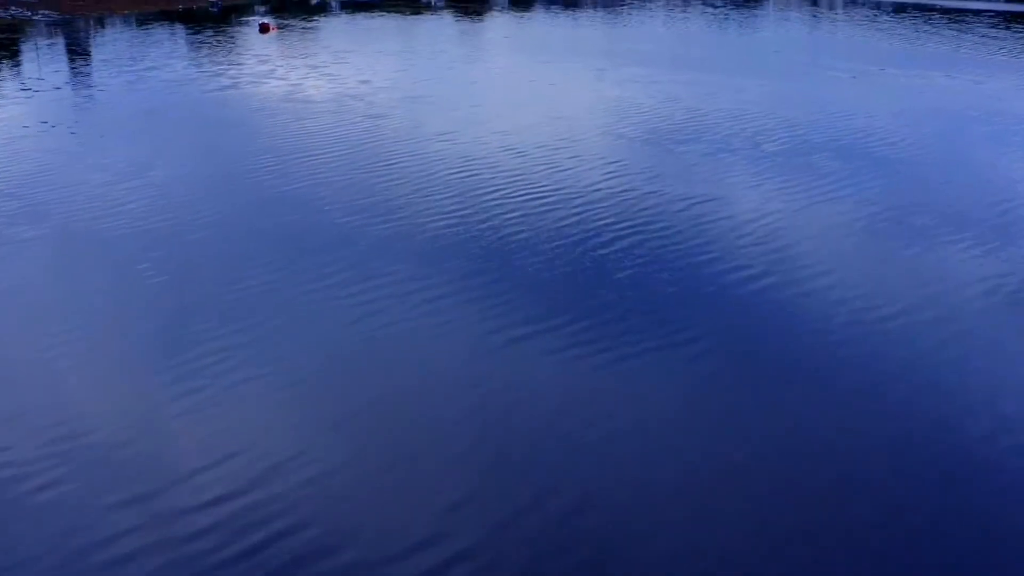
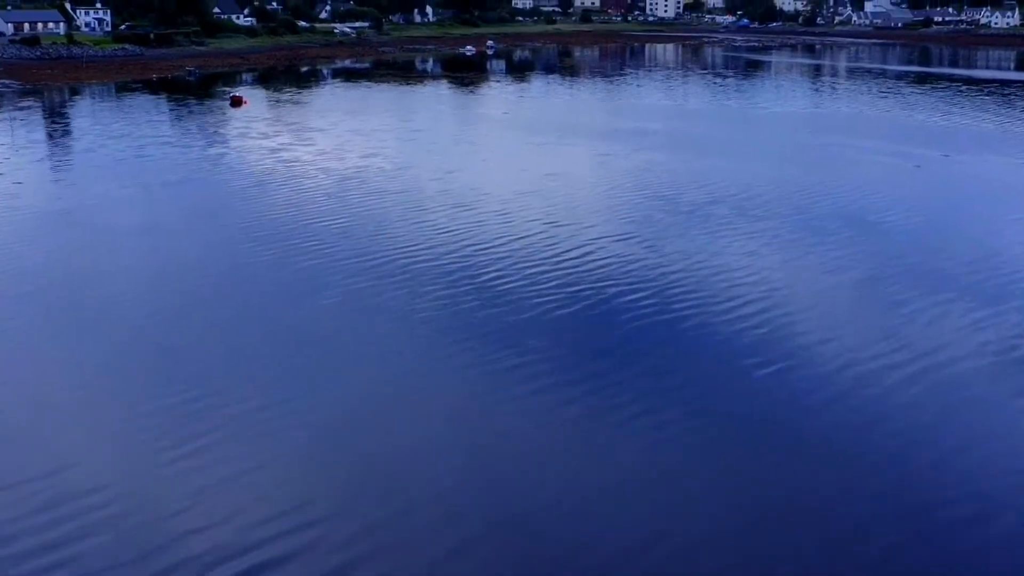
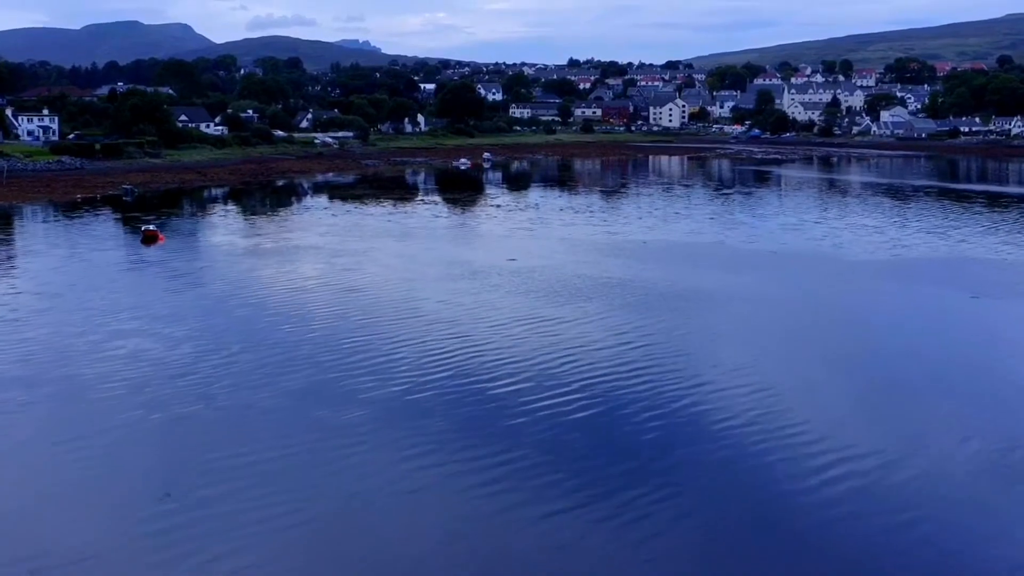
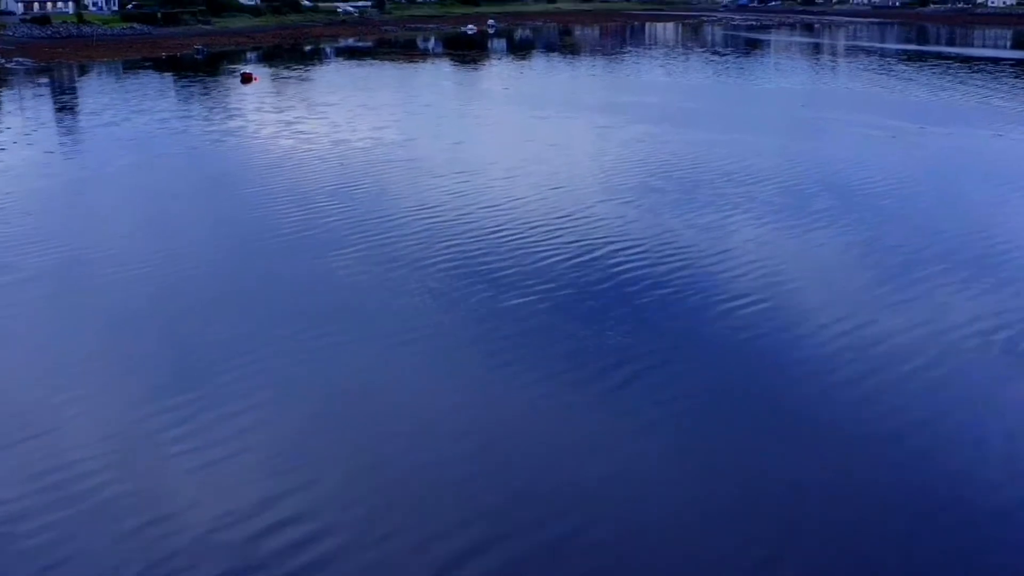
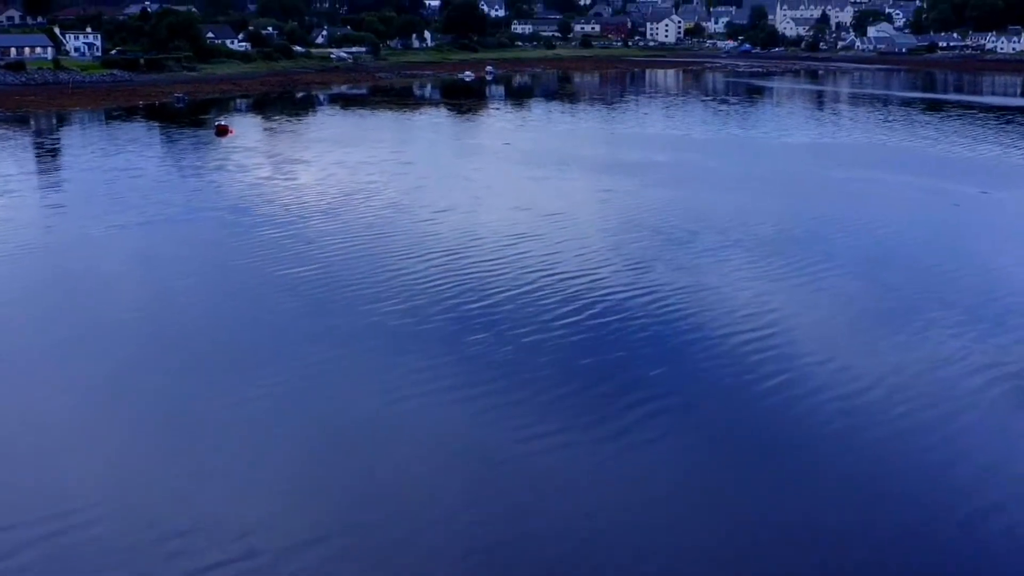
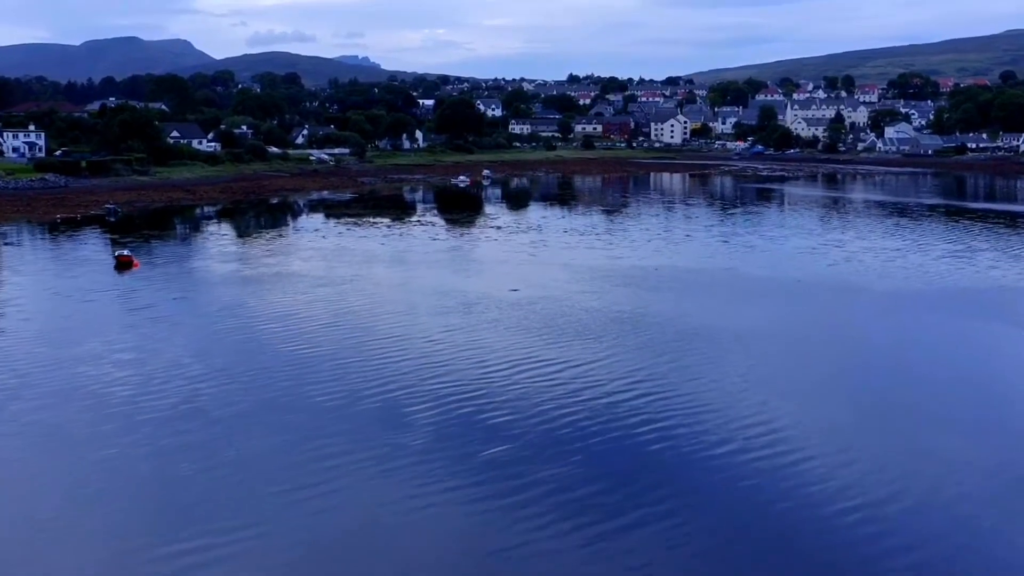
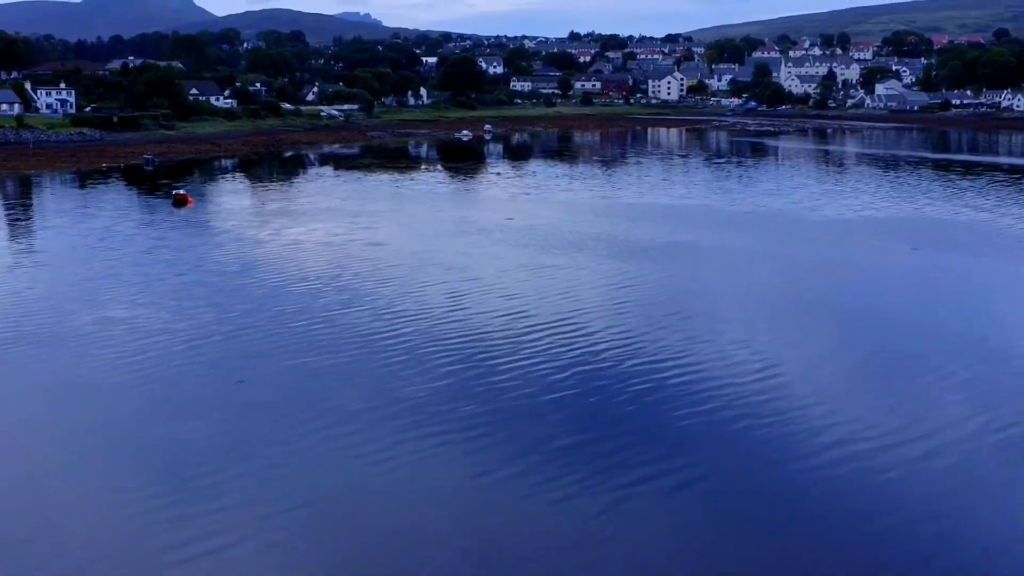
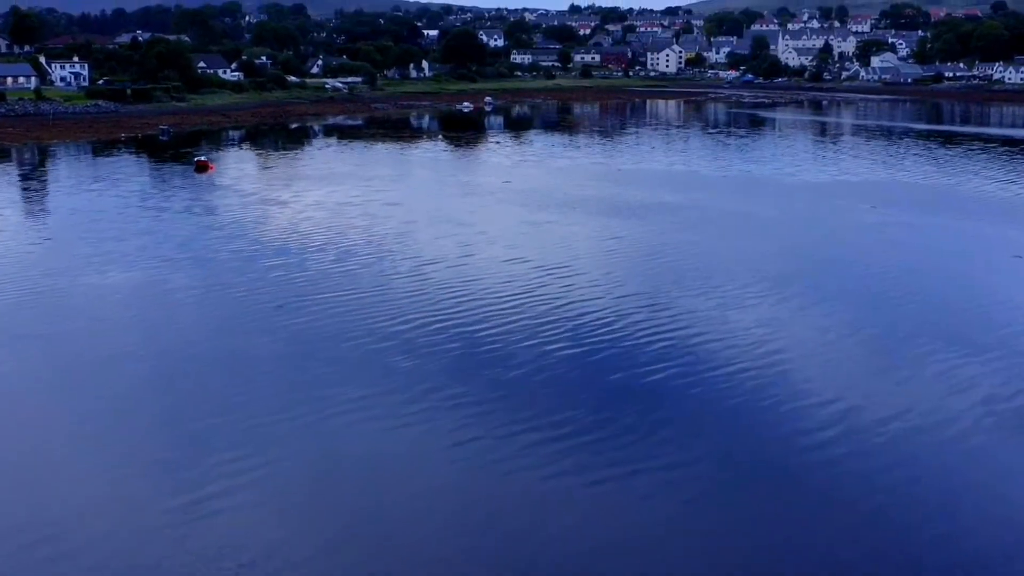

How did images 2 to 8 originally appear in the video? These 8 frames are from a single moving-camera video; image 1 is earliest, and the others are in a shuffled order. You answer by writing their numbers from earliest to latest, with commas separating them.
4, 2, 5, 8, 7, 3, 6
